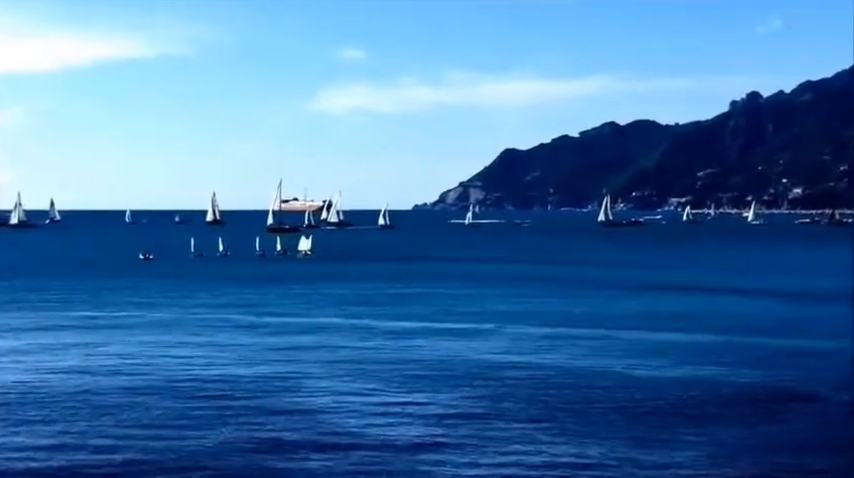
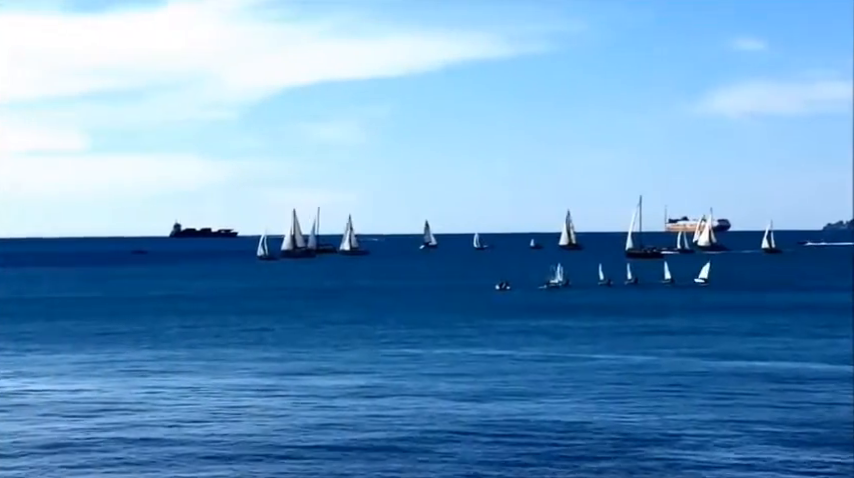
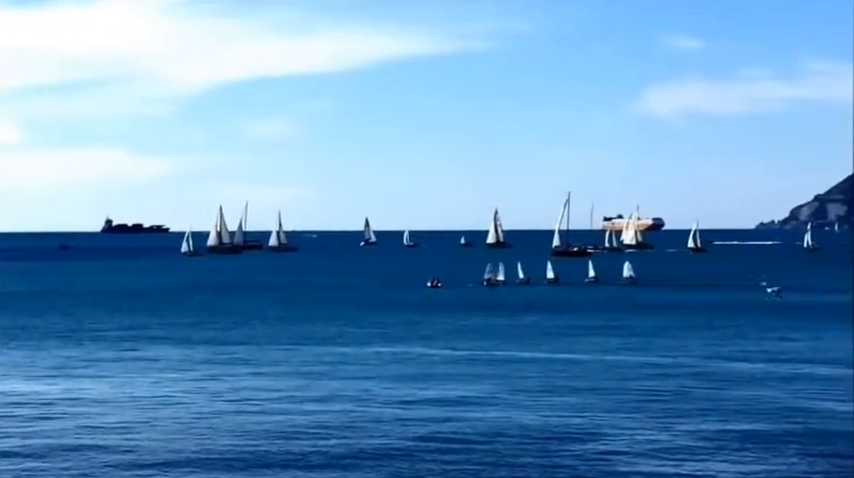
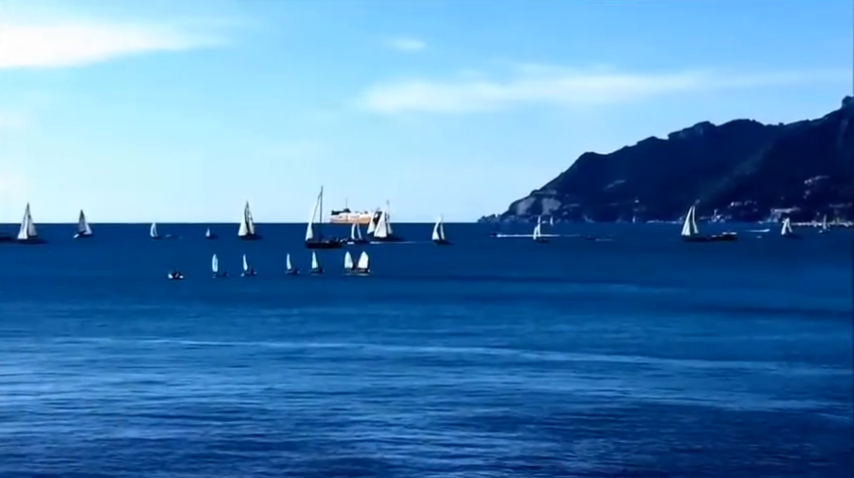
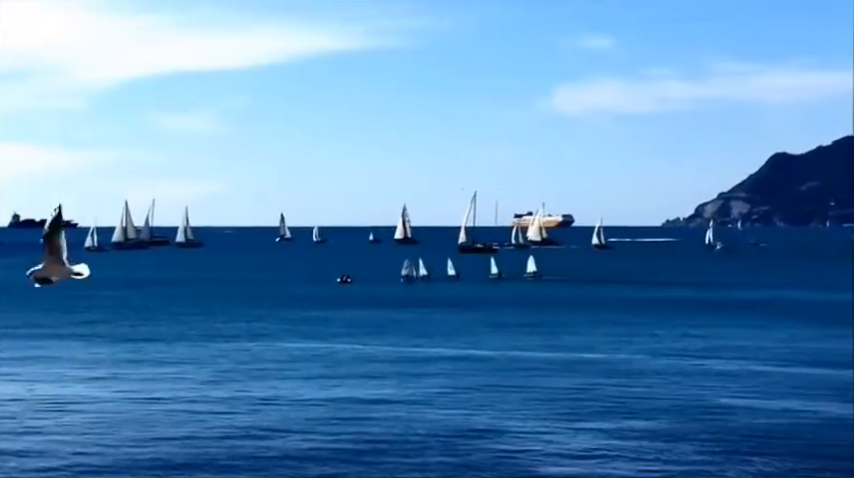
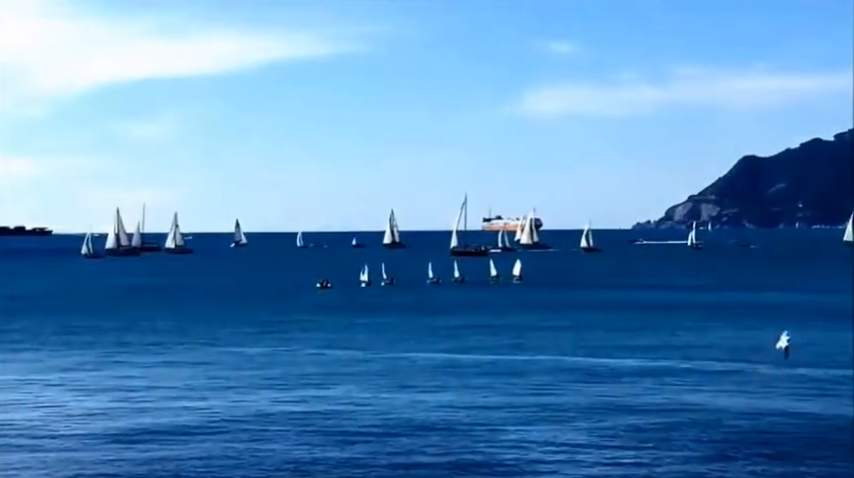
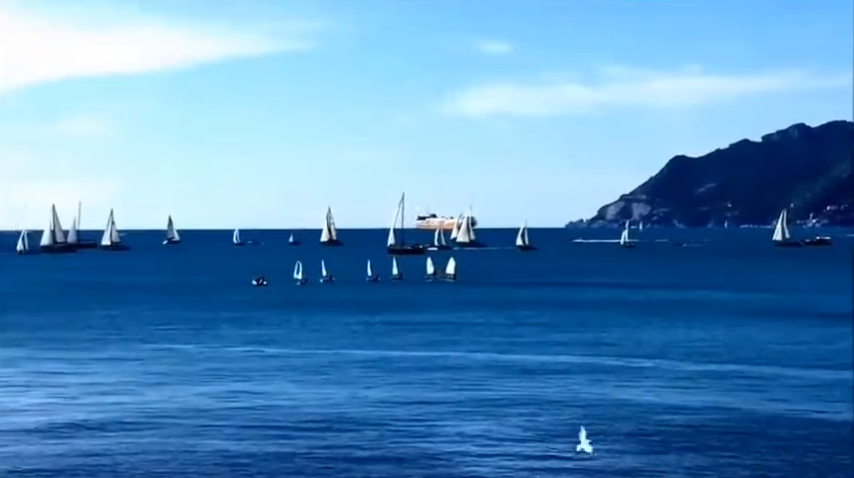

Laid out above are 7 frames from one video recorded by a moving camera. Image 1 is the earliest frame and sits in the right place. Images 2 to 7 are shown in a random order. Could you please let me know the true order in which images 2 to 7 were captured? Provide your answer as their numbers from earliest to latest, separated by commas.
4, 7, 6, 2, 3, 5
